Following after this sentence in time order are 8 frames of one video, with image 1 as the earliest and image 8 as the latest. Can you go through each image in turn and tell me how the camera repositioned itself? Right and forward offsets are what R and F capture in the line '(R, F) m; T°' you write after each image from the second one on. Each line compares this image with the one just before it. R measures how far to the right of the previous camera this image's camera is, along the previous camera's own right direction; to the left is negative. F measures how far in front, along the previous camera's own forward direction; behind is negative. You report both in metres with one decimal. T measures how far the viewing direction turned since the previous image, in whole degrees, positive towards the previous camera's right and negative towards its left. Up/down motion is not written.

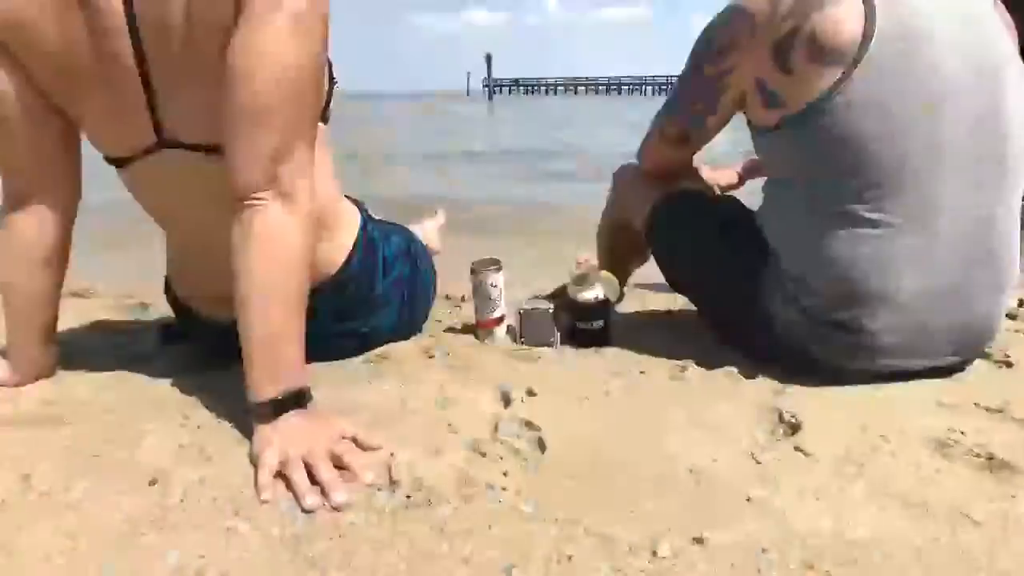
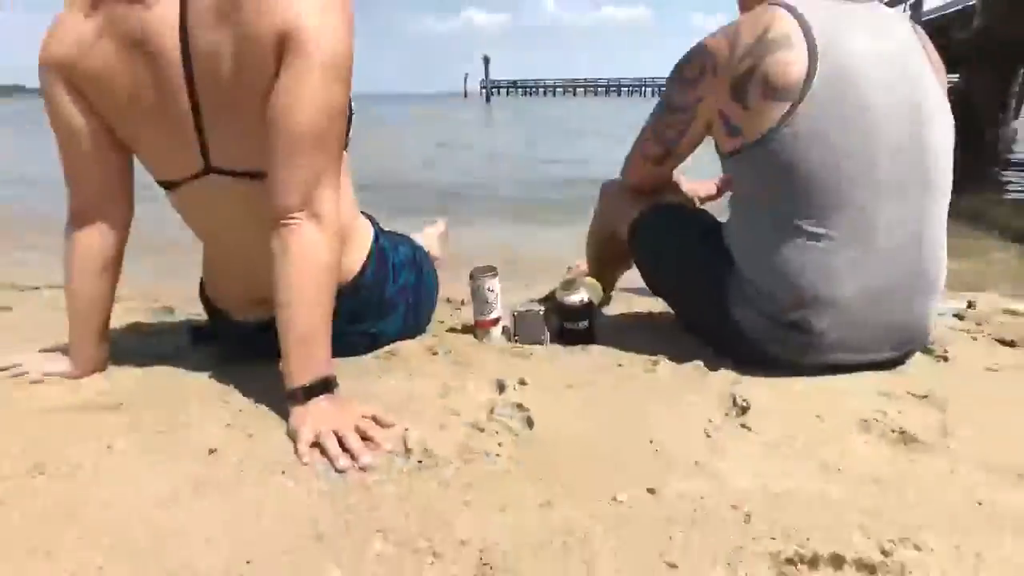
(0.0, -0.2) m; 0°
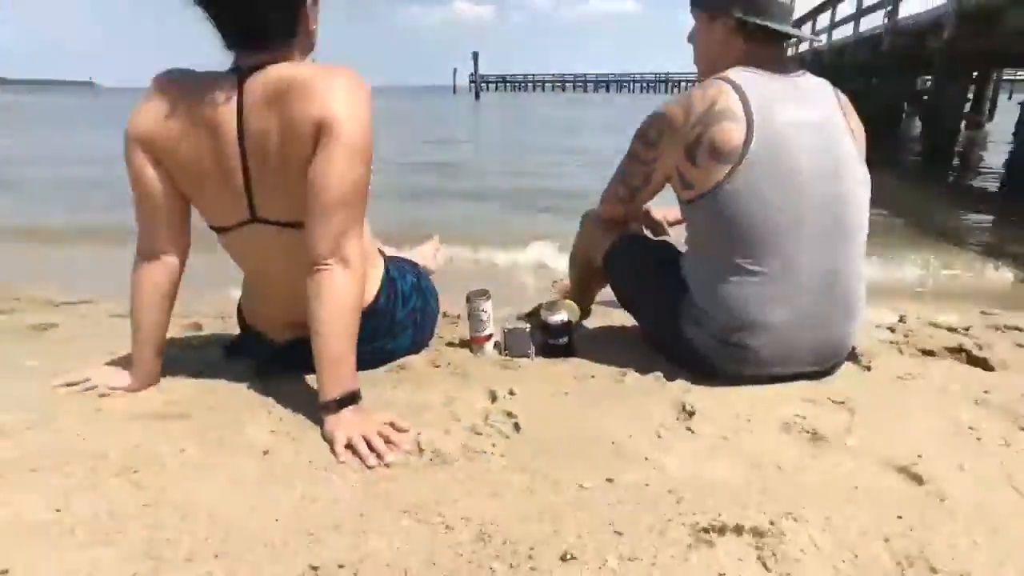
(0.0, -0.3) m; +1°
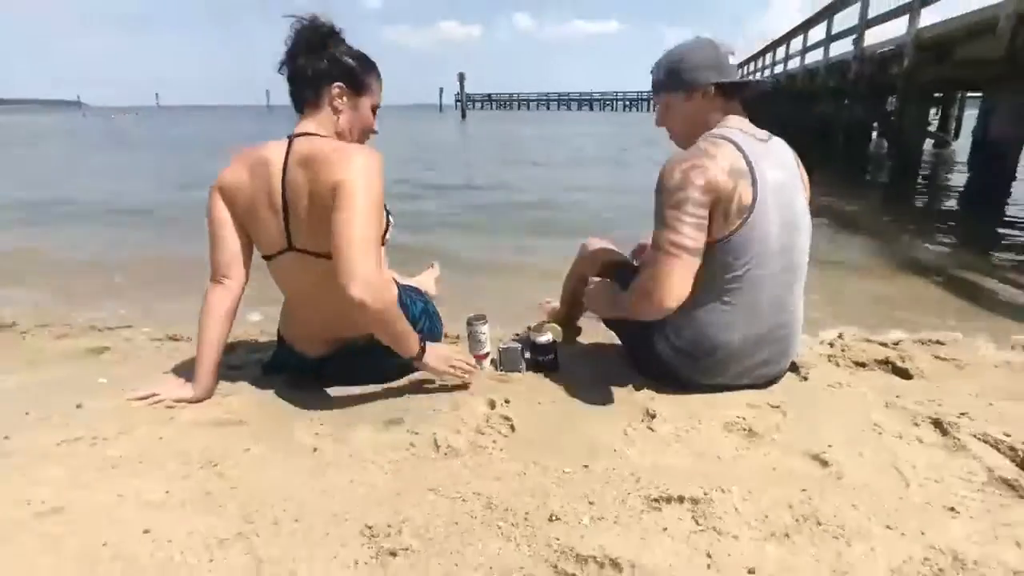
(0.0, -0.4) m; +1°
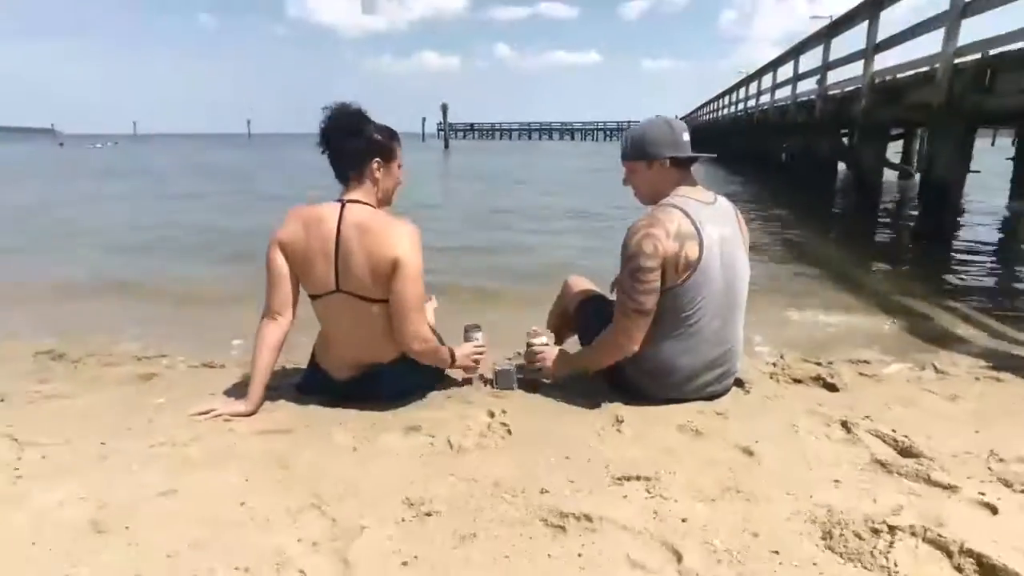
(-0.1, -0.5) m; +2°
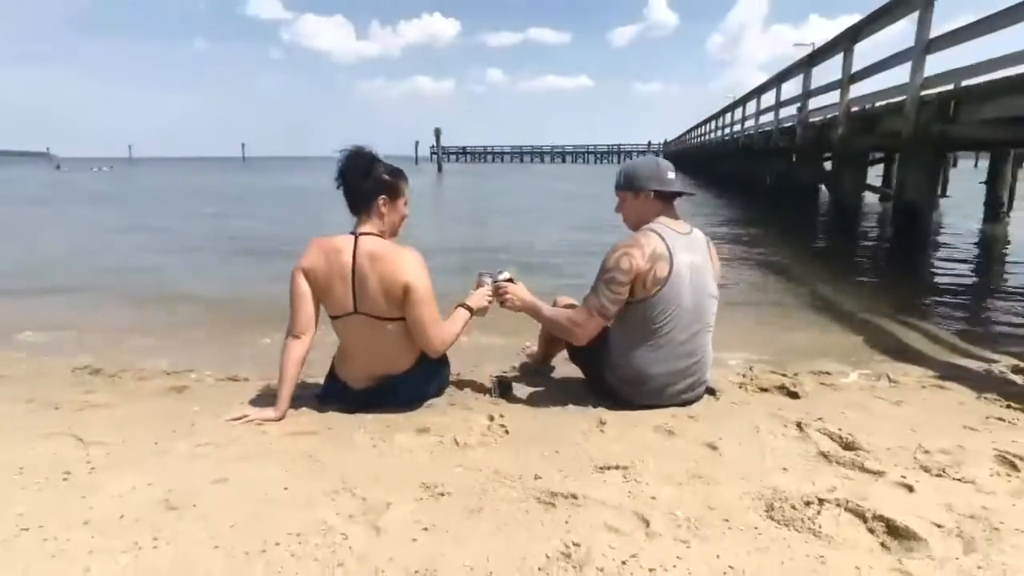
(0.0, -0.4) m; +1°
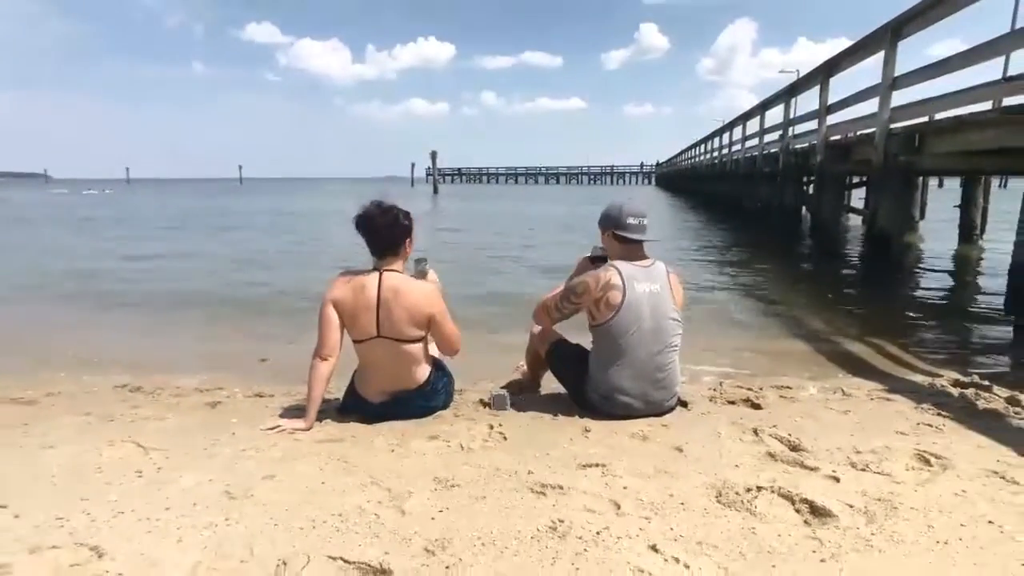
(0.0, -0.5) m; +1°
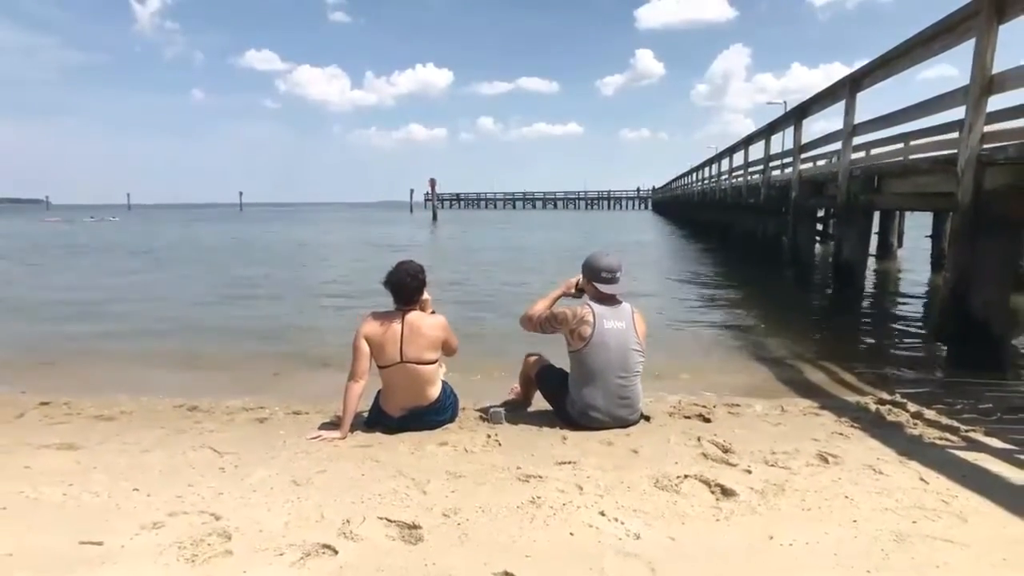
(0.0, -0.9) m; 0°
